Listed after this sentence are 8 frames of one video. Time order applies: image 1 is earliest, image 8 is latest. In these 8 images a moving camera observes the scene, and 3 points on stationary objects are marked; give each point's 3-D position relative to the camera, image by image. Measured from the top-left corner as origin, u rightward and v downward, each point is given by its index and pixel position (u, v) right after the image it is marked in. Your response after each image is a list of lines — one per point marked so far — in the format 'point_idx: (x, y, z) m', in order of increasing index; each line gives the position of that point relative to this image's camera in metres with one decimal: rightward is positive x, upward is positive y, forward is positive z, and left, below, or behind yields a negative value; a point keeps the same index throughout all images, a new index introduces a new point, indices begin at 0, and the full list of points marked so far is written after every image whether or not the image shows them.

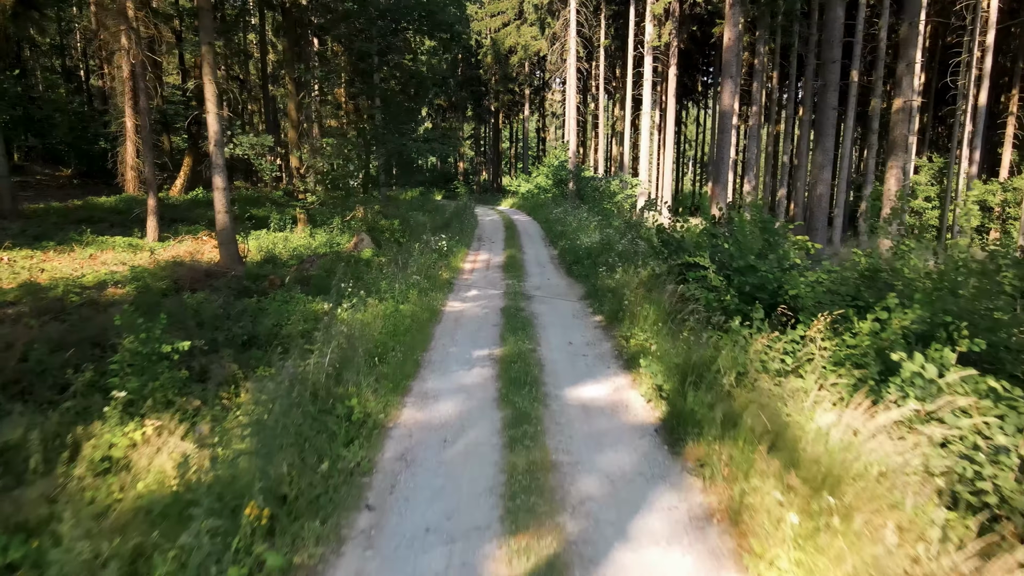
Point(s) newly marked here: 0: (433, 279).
0: (-1.9, +0.1, +11.8) m
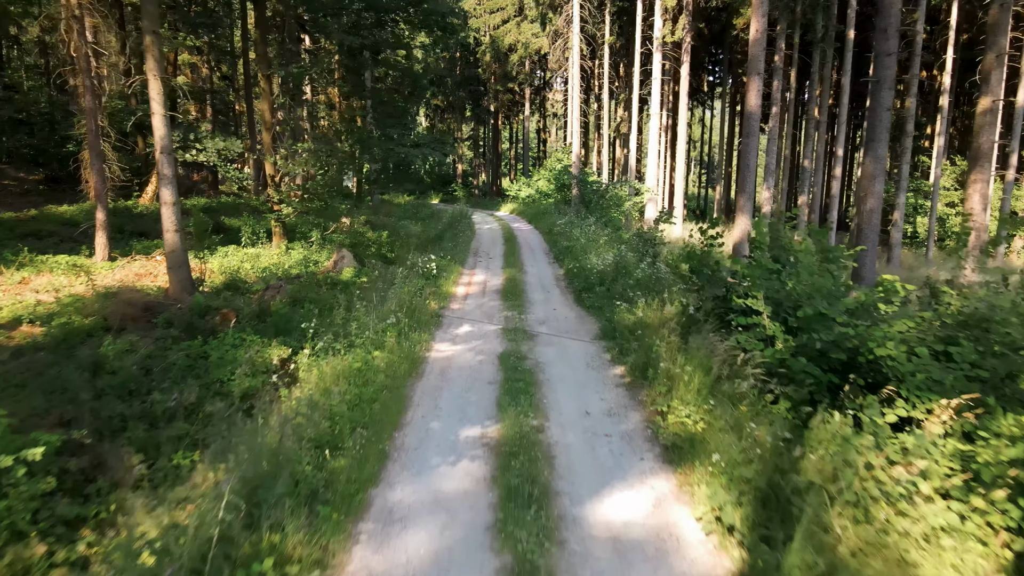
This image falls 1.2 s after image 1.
0: (-1.9, -0.6, +9.9) m
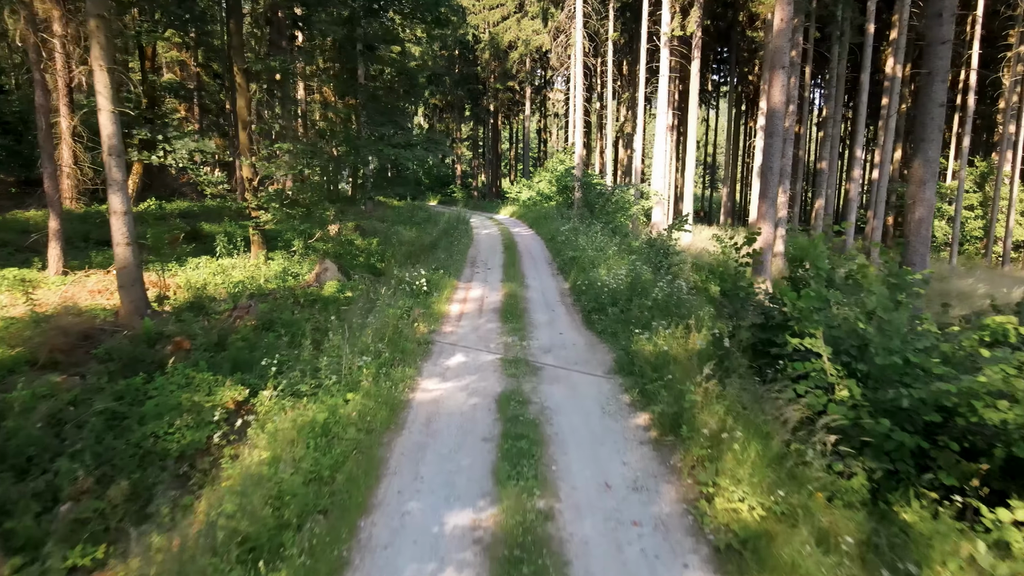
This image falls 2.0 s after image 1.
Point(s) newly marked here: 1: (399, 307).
0: (-1.9, -1.0, +8.5) m
1: (-2.3, -0.4, +10.0) m
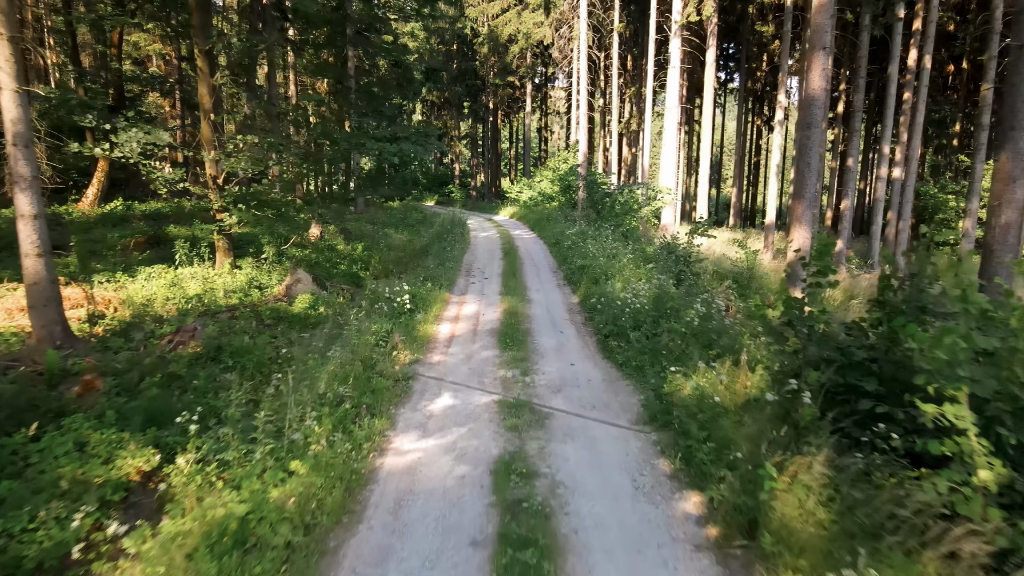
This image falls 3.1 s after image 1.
0: (-1.9, -1.3, +6.7) m
1: (-2.3, -0.8, +8.2) m
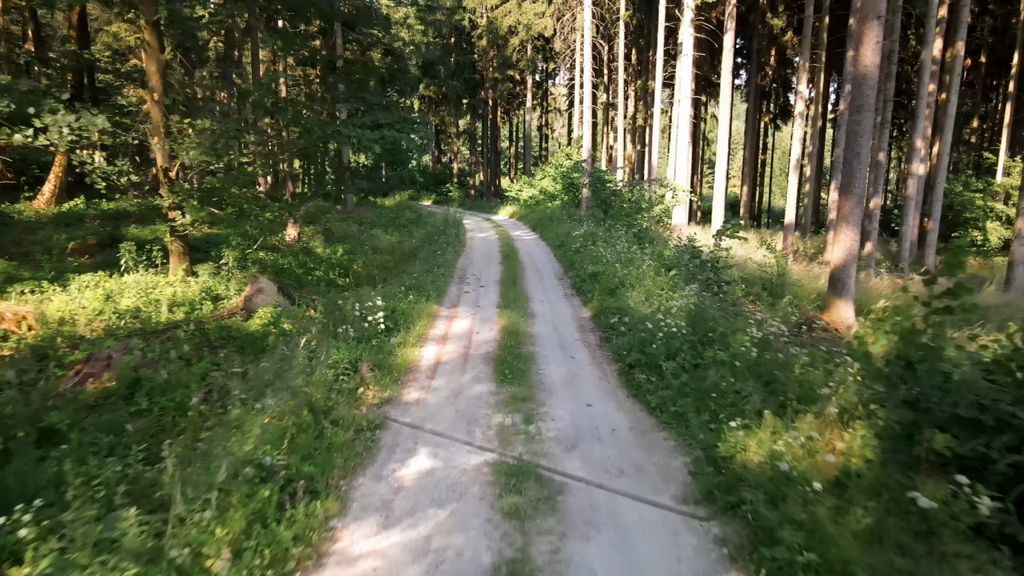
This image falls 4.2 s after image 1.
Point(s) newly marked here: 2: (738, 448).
0: (-1.9, -1.5, +4.9) m
1: (-2.3, -1.0, +6.5) m
2: (+2.1, -1.5, +4.8) m
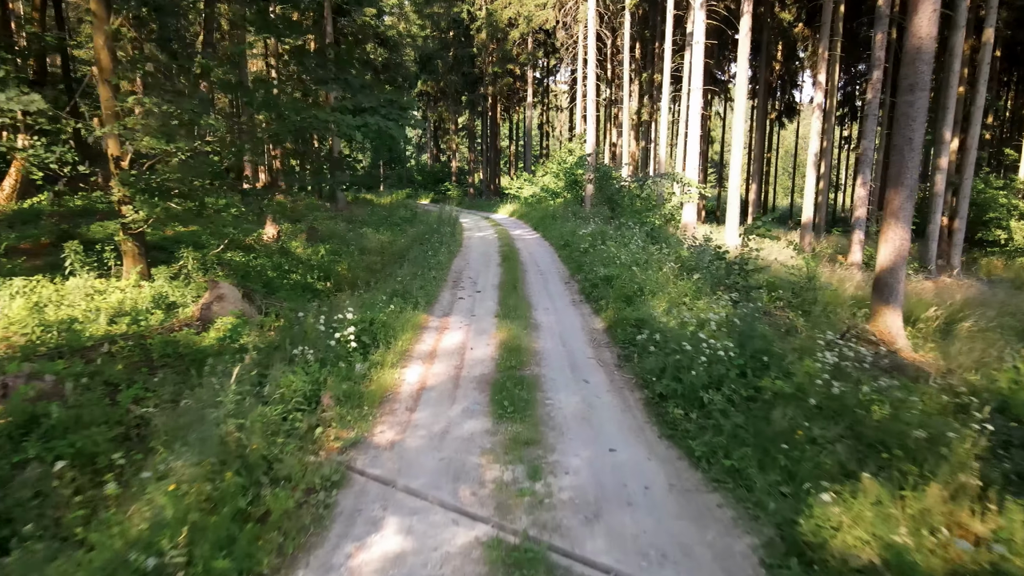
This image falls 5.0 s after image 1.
0: (-1.9, -1.6, +3.5) m
1: (-2.3, -1.1, +5.1) m
2: (+2.2, -1.6, +3.4) m
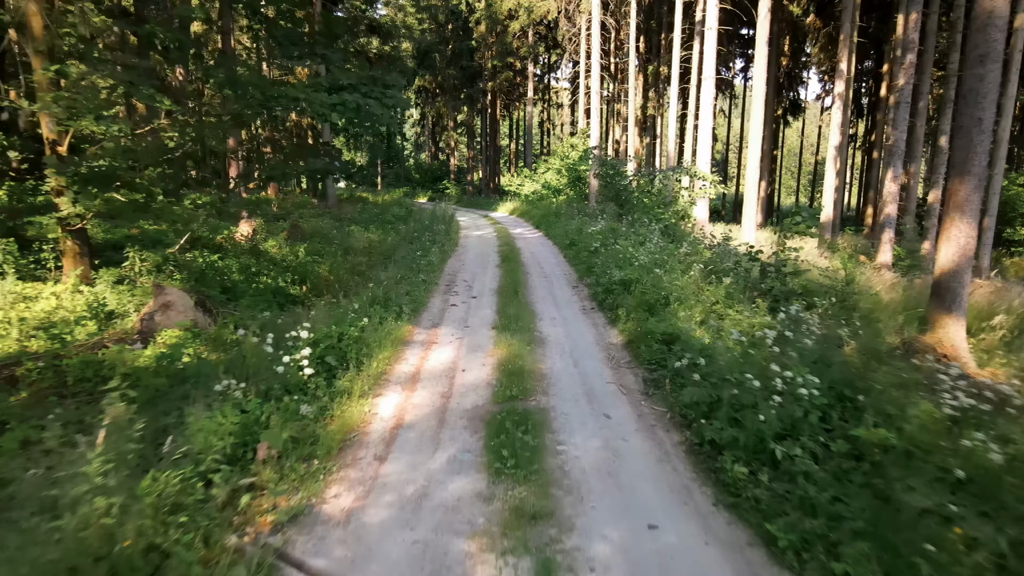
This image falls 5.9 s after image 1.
0: (-1.9, -1.7, +2.2) m
1: (-2.3, -1.2, +3.7) m
2: (+2.2, -1.7, +2.1) m
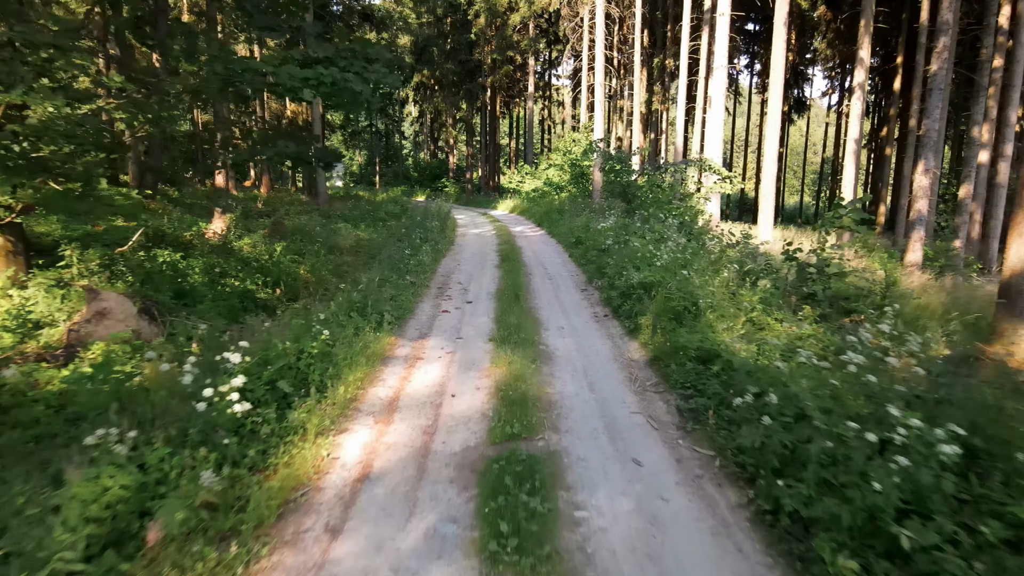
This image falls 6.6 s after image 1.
0: (-1.9, -1.8, +1.0) m
1: (-2.3, -1.2, +2.6) m
2: (+2.2, -1.8, +0.9) m
